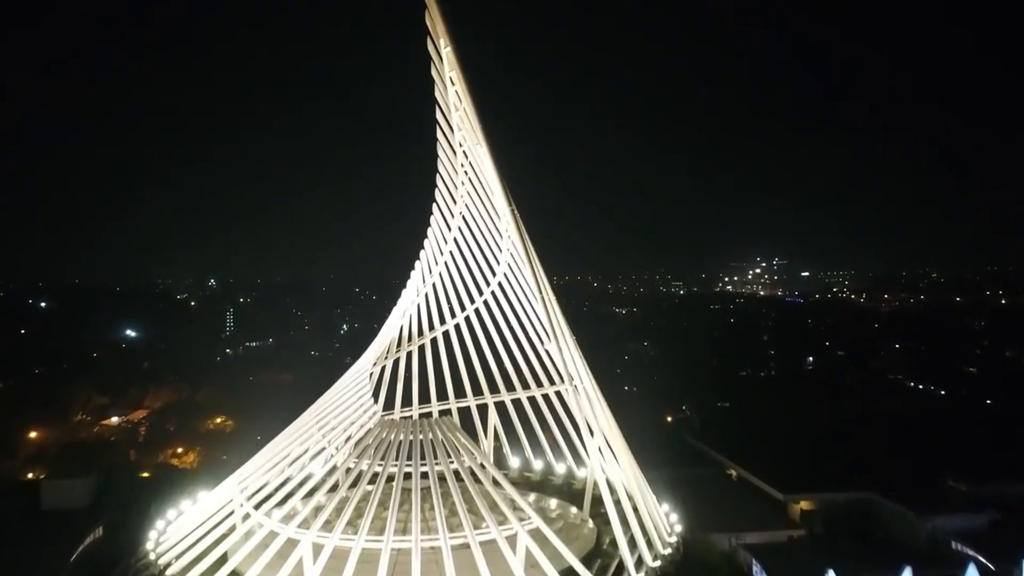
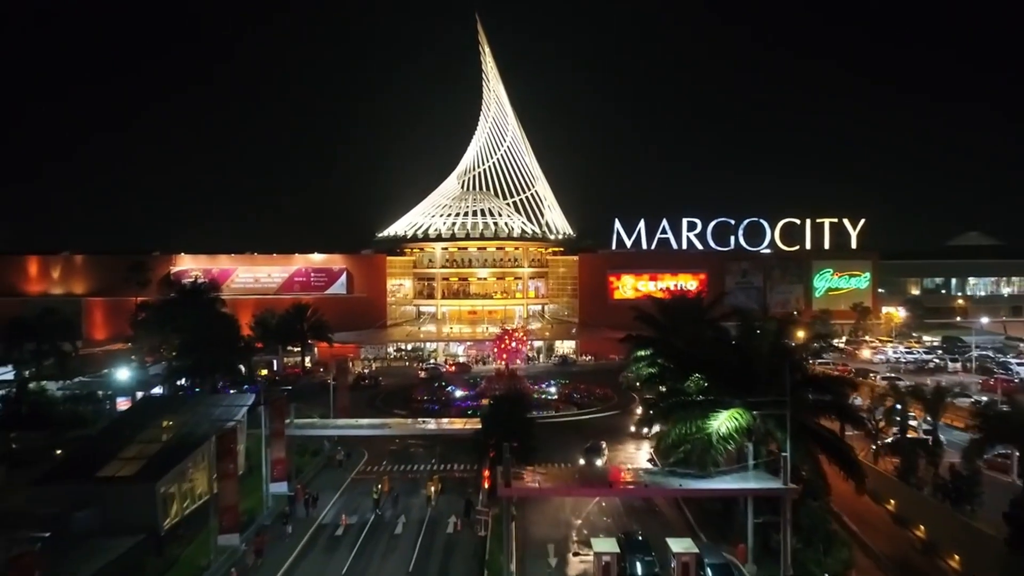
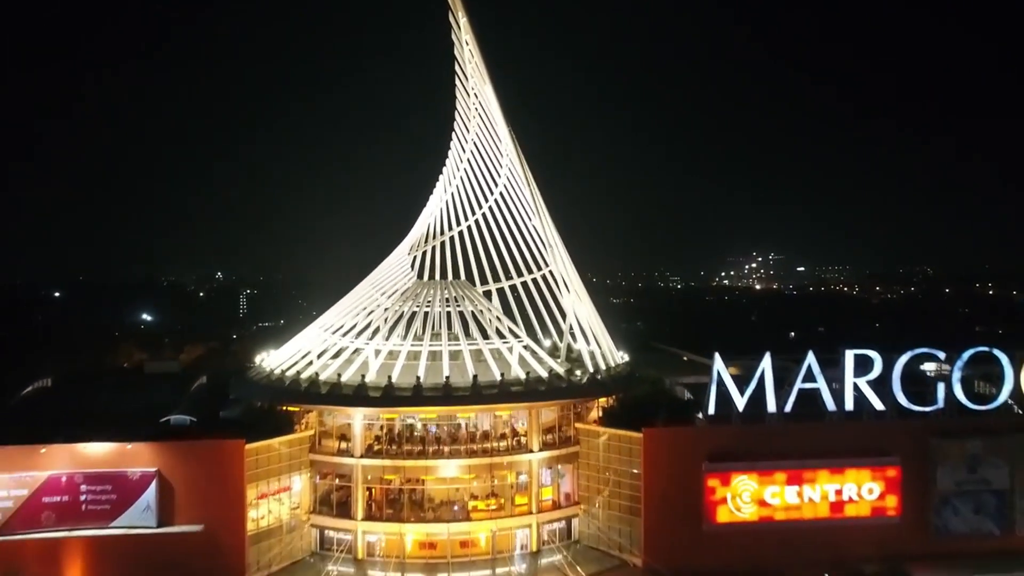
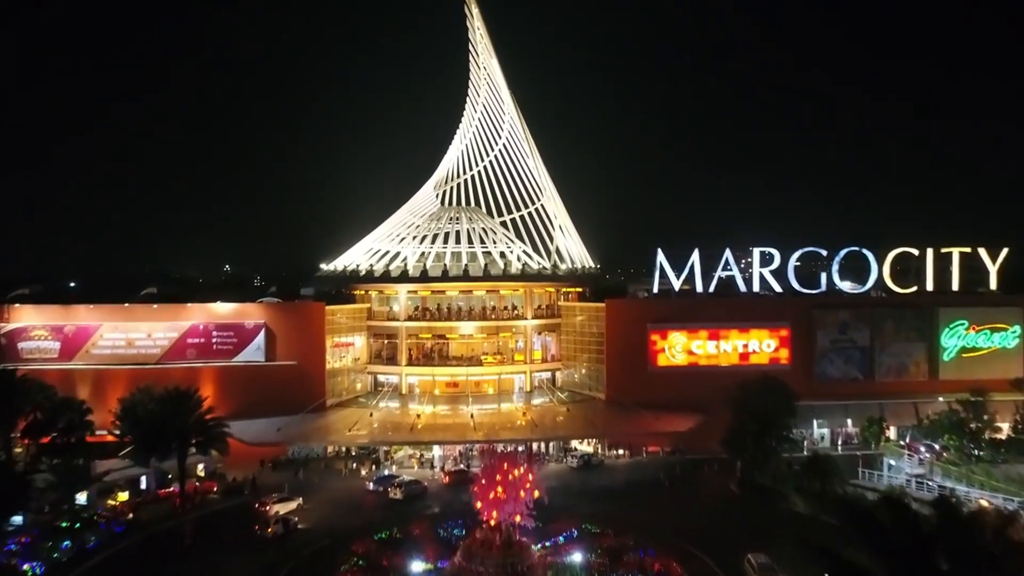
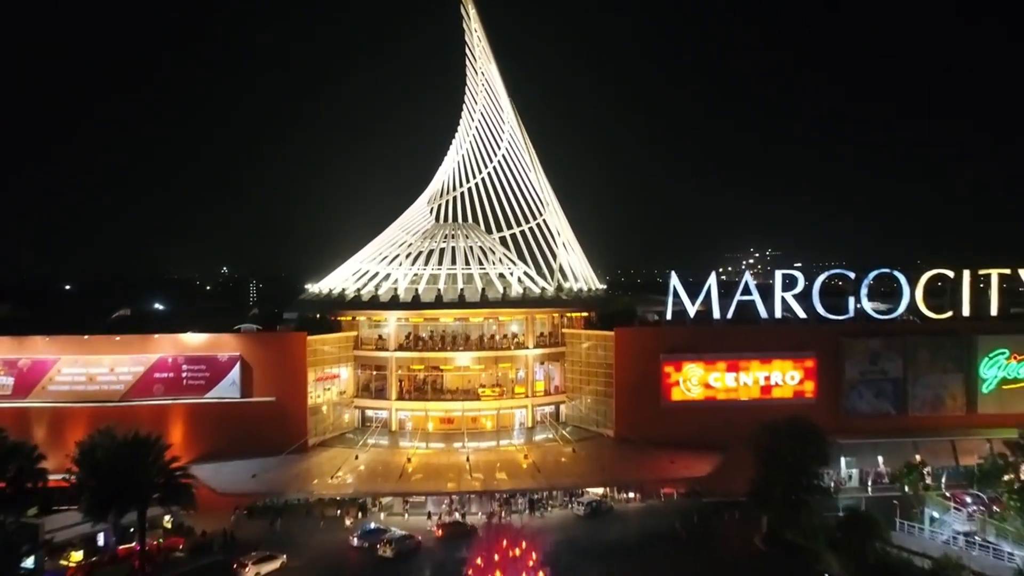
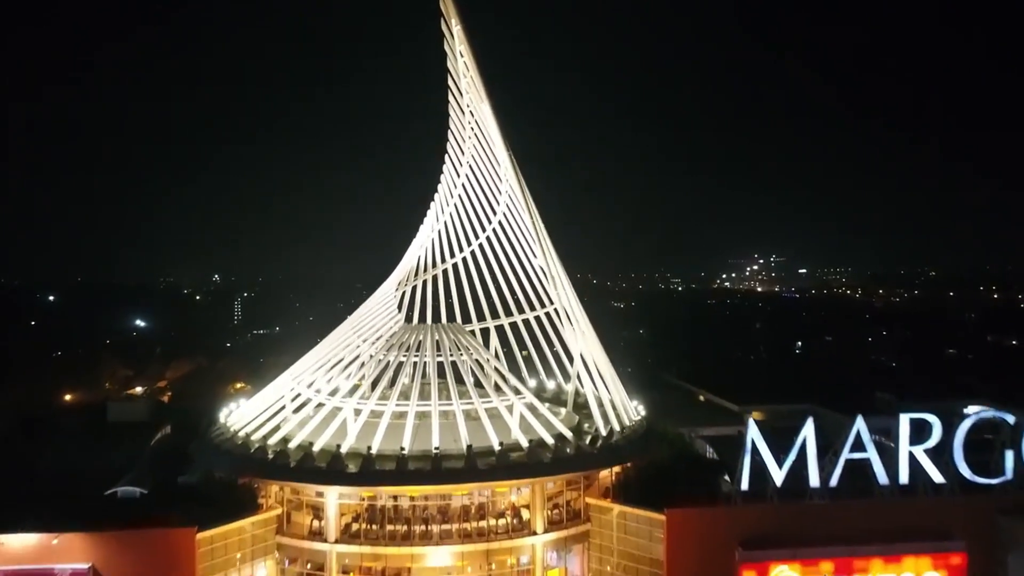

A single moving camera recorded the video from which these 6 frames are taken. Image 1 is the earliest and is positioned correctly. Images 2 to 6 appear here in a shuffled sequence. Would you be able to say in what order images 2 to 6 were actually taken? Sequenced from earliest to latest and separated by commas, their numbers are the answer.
6, 3, 5, 4, 2
